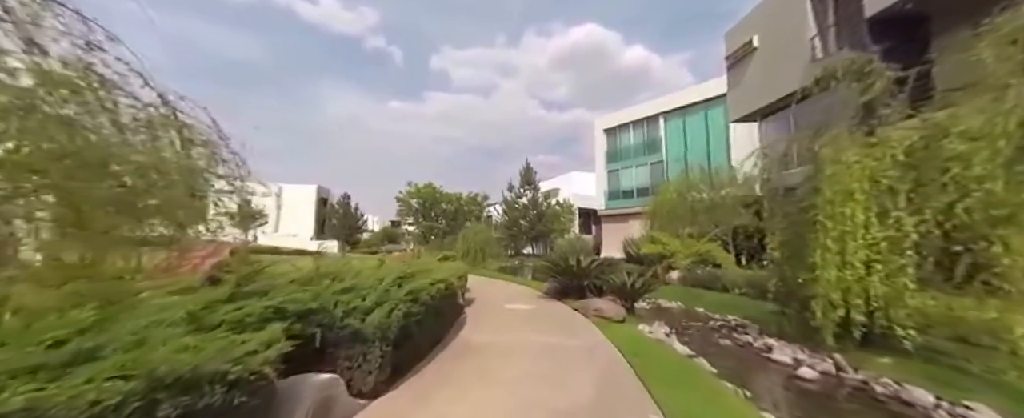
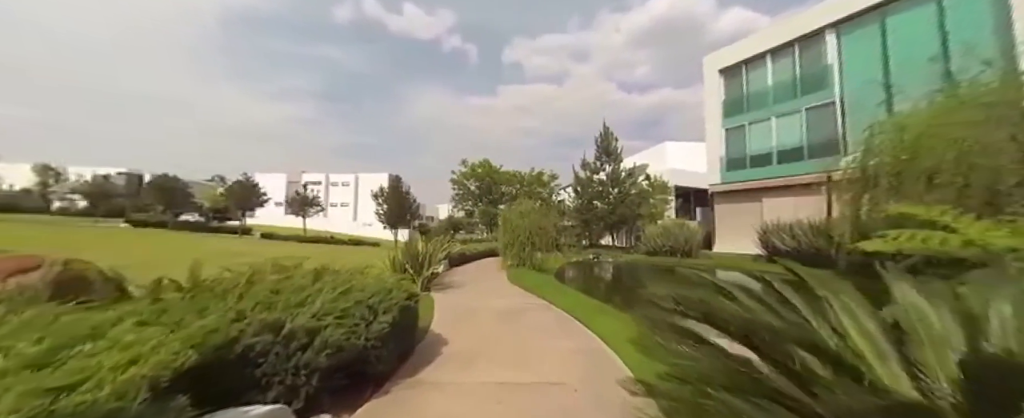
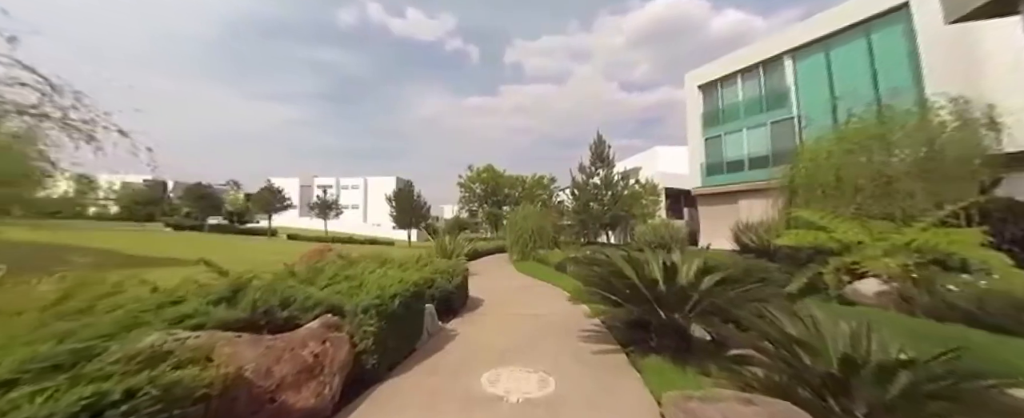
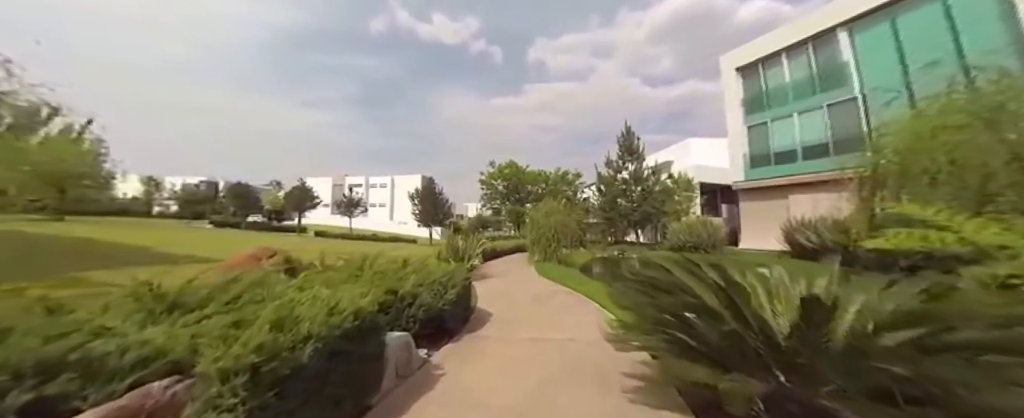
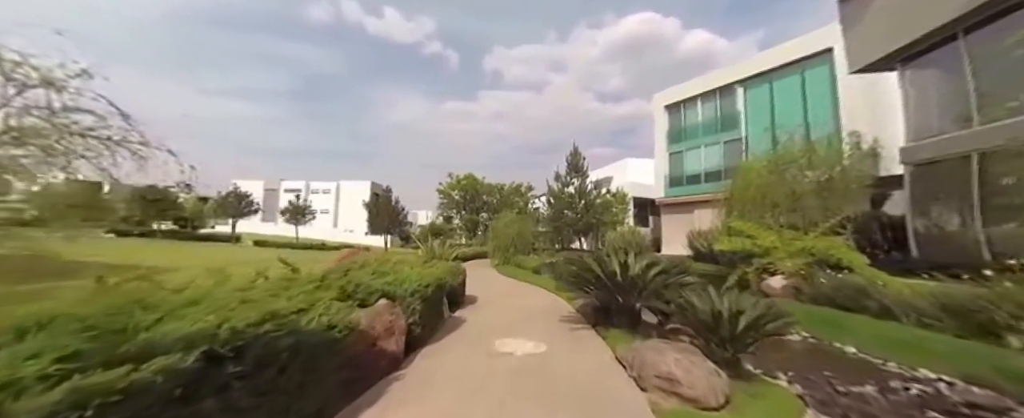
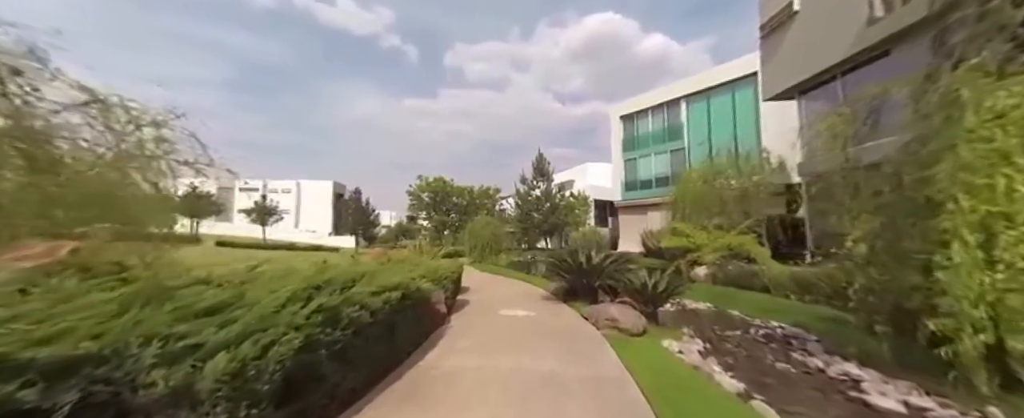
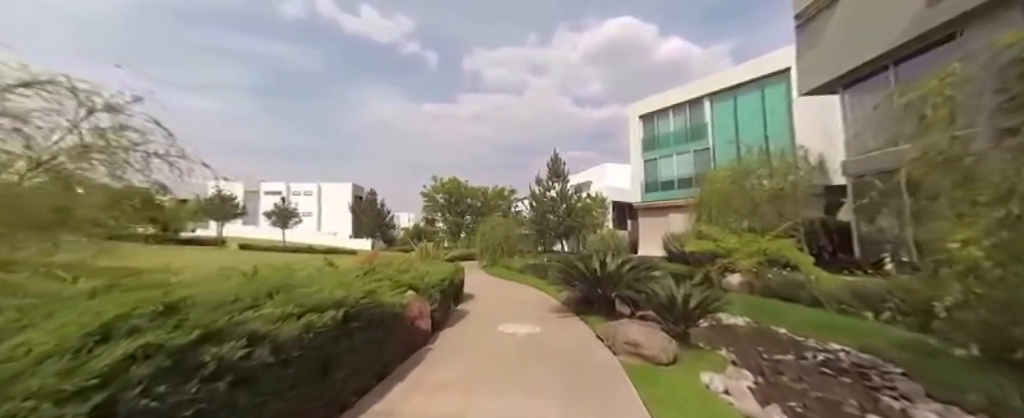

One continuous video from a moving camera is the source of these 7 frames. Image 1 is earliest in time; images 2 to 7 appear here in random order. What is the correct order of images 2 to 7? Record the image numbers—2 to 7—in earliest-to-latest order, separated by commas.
6, 7, 5, 3, 4, 2
